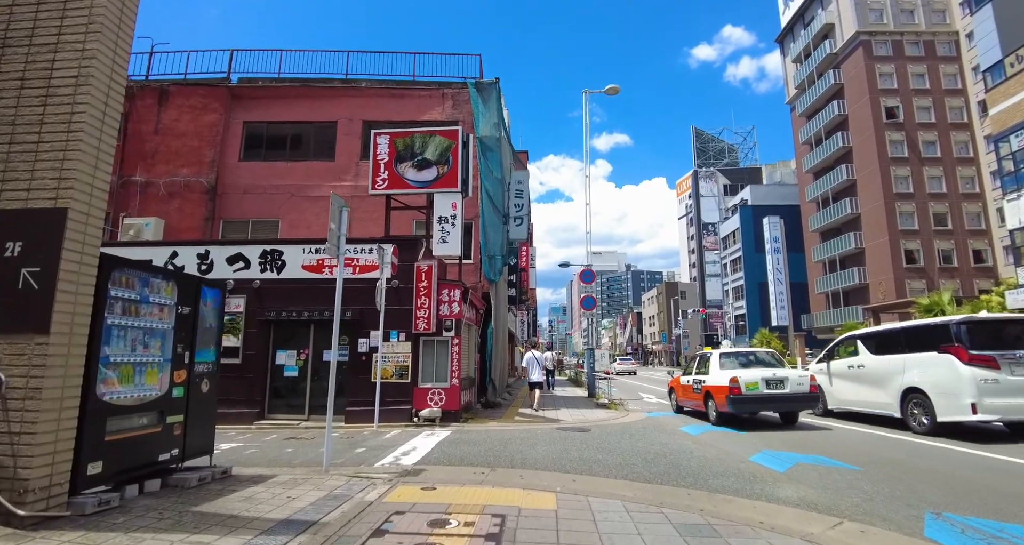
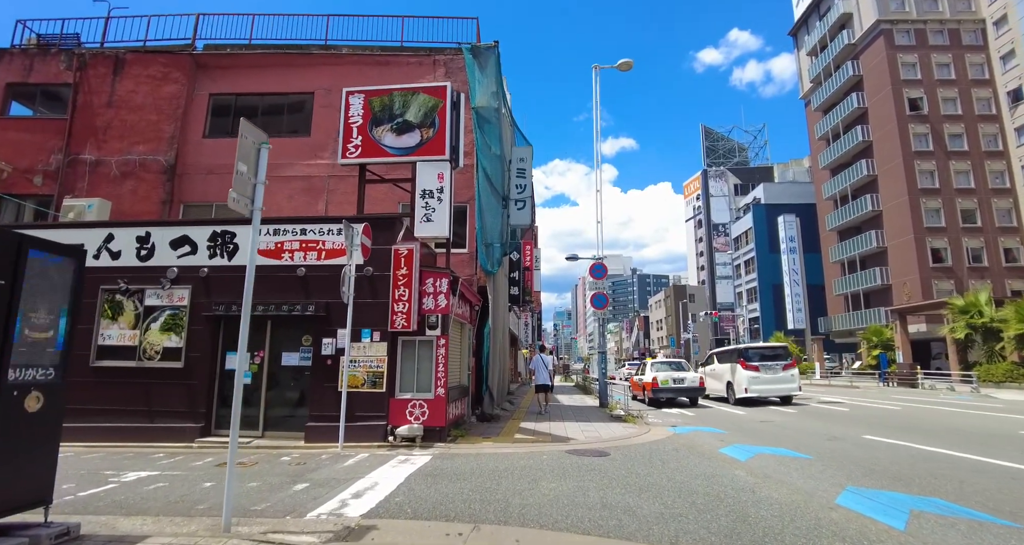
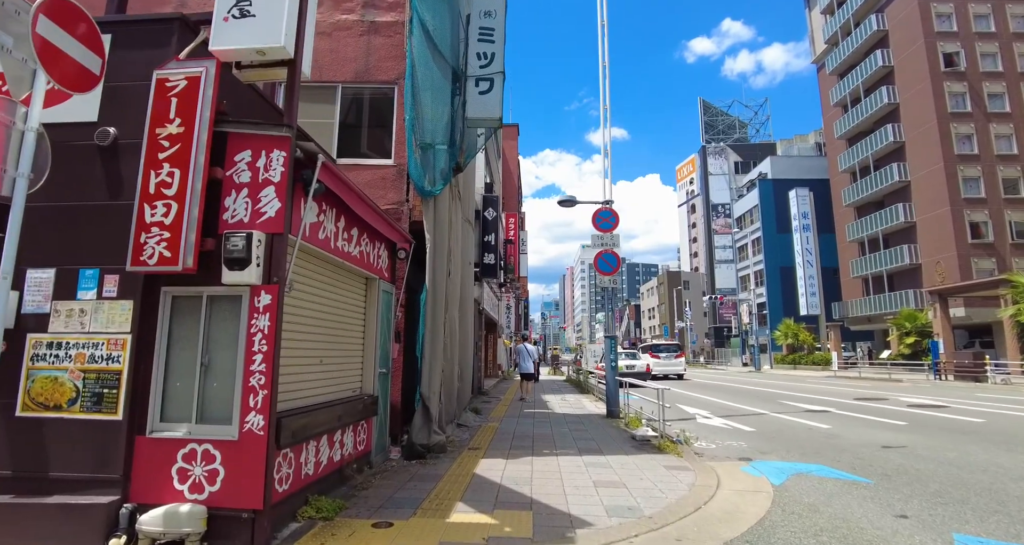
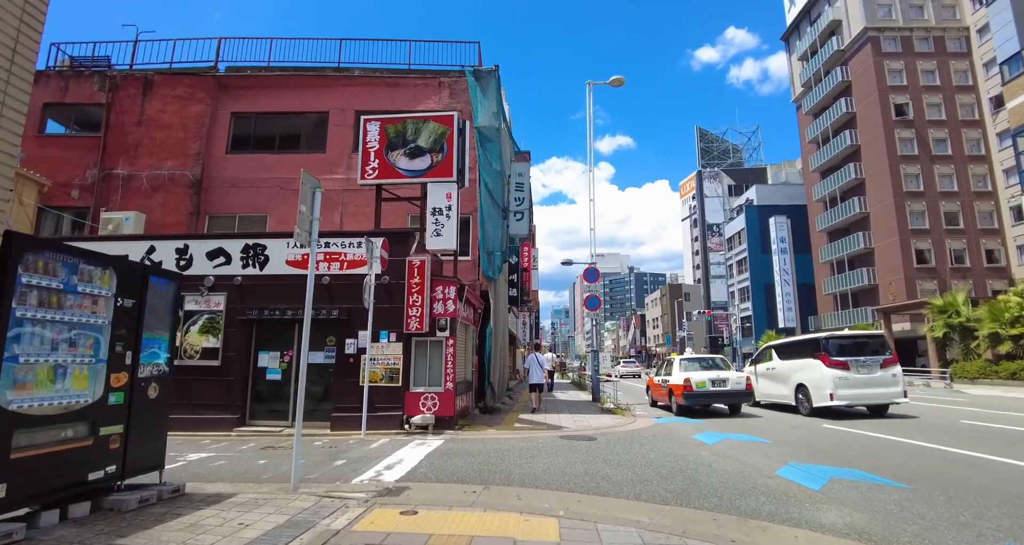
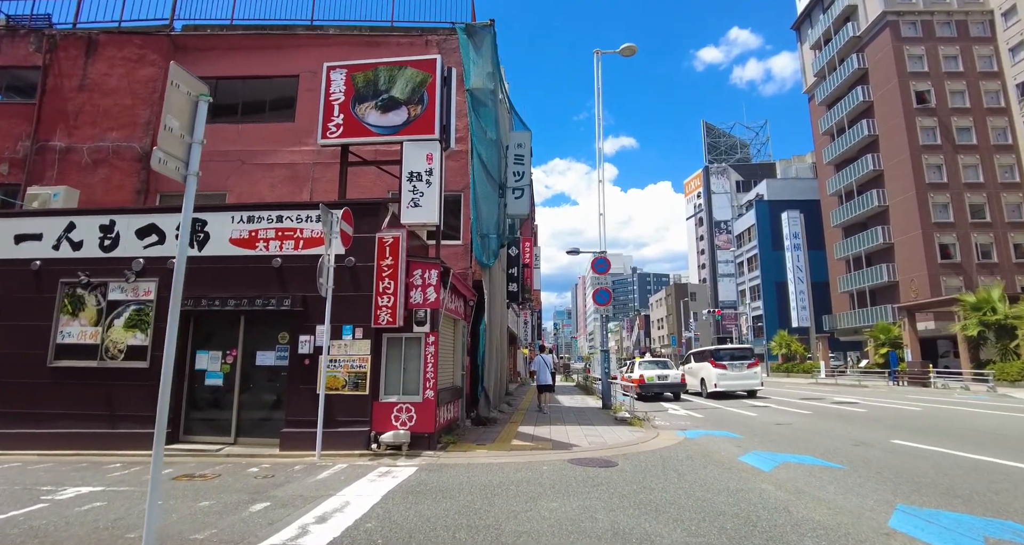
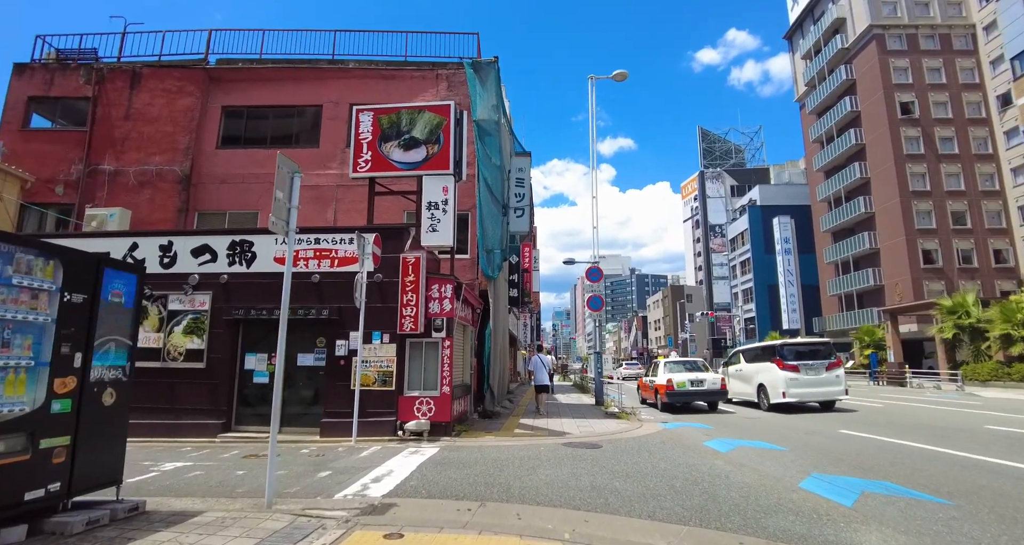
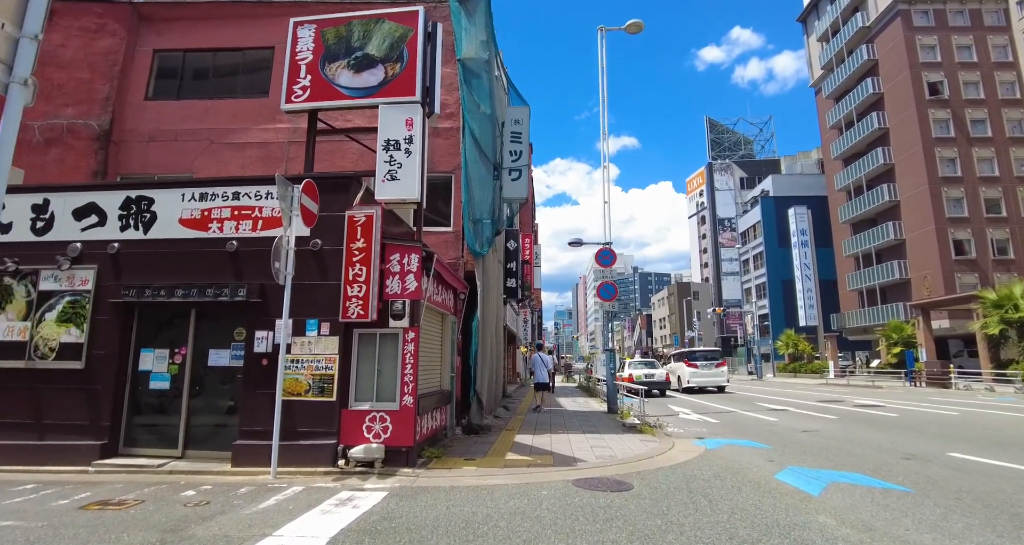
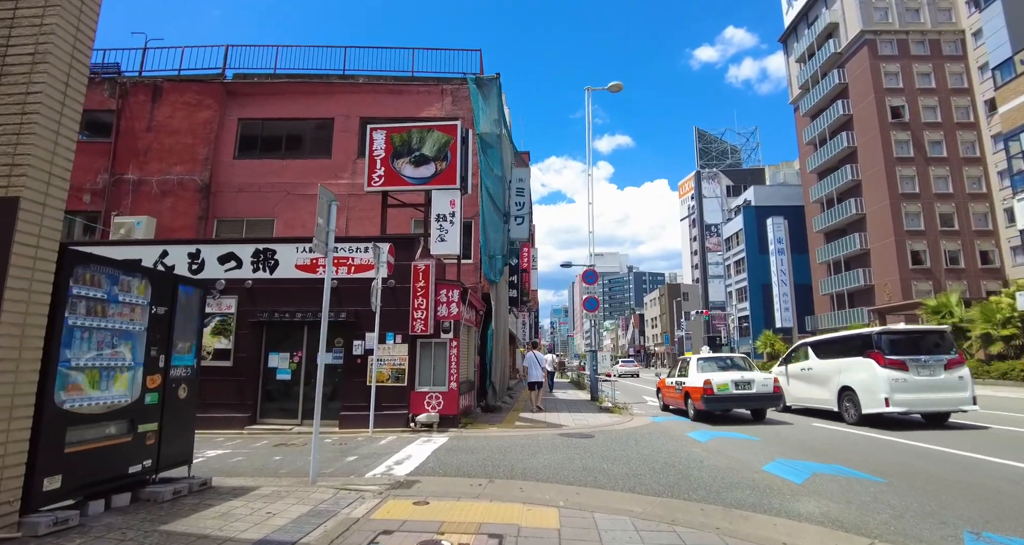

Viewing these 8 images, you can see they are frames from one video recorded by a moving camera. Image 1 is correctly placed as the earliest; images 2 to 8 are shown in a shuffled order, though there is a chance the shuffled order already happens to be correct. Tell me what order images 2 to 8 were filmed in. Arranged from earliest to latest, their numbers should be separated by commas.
8, 4, 6, 2, 5, 7, 3
